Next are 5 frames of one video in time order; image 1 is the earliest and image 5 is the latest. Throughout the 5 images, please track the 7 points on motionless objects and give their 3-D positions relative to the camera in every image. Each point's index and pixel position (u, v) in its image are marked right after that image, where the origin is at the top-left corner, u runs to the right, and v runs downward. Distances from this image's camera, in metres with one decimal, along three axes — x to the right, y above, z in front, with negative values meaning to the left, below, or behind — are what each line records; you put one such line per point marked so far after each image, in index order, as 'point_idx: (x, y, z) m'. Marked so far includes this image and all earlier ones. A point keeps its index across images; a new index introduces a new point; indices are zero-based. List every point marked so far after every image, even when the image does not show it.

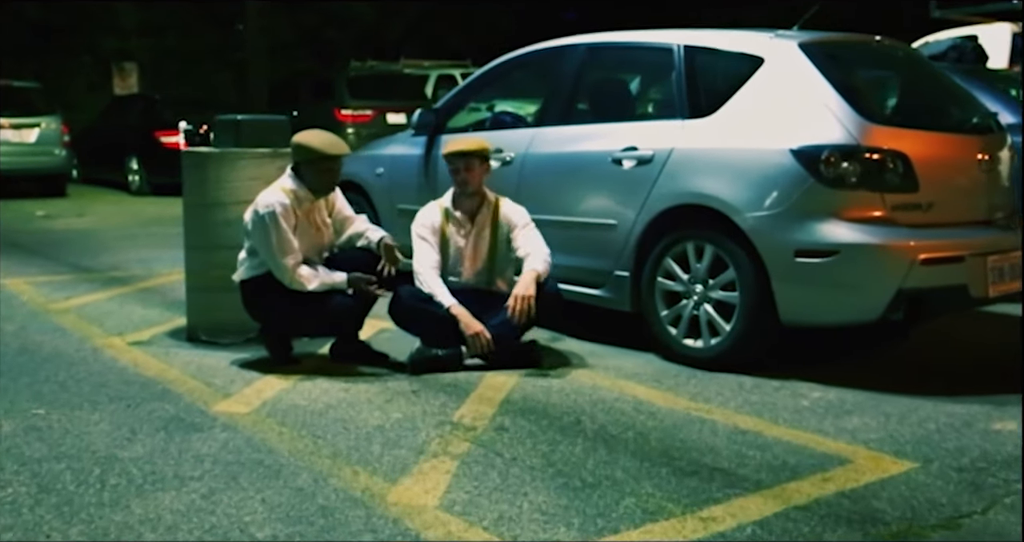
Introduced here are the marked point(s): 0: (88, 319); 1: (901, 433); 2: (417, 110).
0: (-2.8, -0.3, +6.8) m
1: (+1.7, -0.7, +4.4) m
2: (-0.7, +1.2, +7.5) m
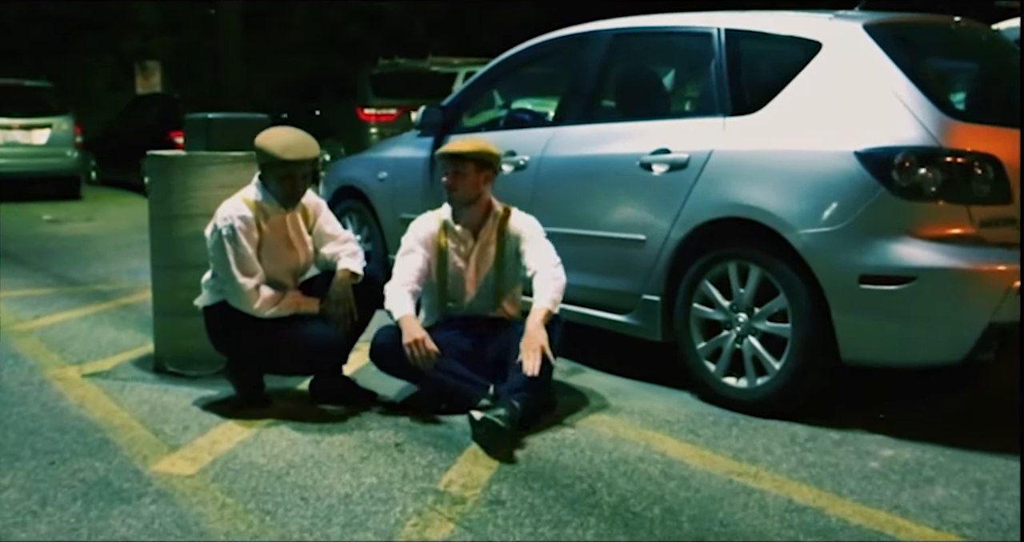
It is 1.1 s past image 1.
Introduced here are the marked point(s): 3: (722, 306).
0: (-2.8, -0.4, +6.1) m
1: (+1.7, -0.8, +3.5) m
2: (-0.6, +1.1, +6.7) m
3: (+1.0, -0.2, +4.9) m
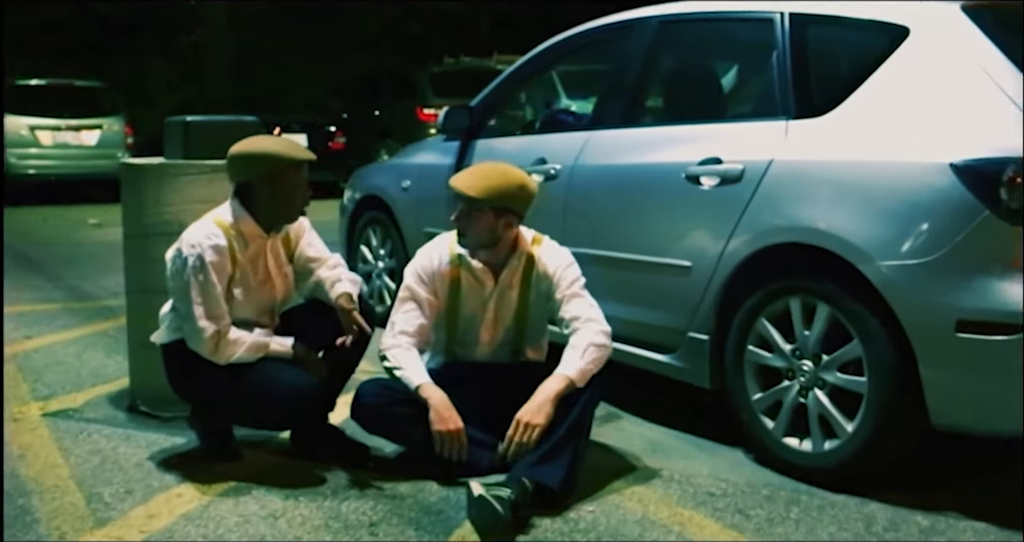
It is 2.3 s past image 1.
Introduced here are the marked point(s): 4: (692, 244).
0: (-2.6, -0.5, +5.5) m
1: (+1.6, -1.0, +2.5) m
2: (-0.4, +1.0, +5.9) m
3: (+1.1, -0.3, +4.0) m
4: (+0.8, +0.1, +4.4) m
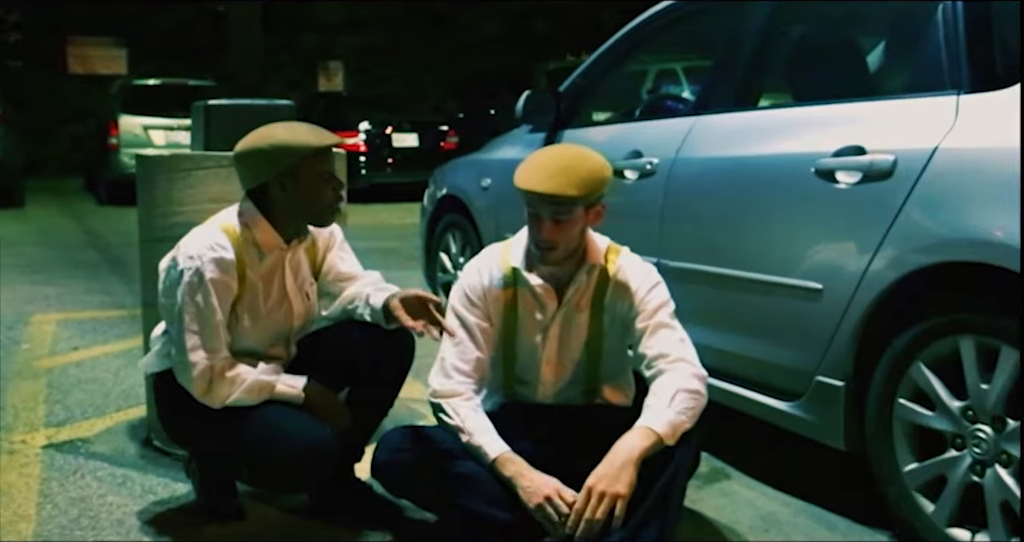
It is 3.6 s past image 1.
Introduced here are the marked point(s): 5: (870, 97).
0: (-2.2, -0.6, +4.9) m
1: (+1.6, -1.1, +1.4) m
2: (+0.1, +0.9, +5.0) m
3: (+1.2, -0.4, +2.9) m
4: (+1.0, 0.0, +3.3) m
5: (+1.2, +0.6, +3.5) m
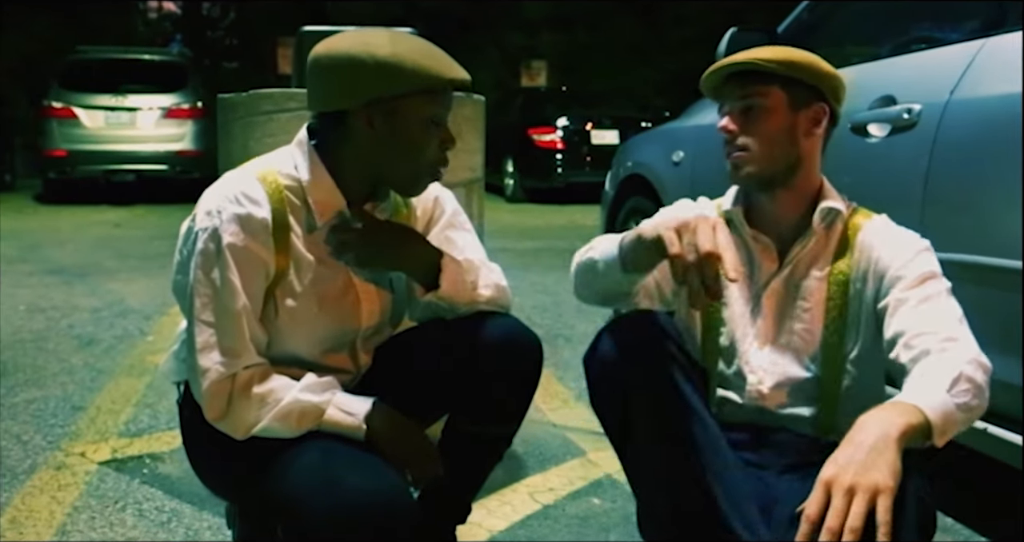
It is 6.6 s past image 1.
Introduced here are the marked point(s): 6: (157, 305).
0: (-1.5, -0.5, +4.1) m
1: (+1.6, -1.0, 0.0) m
2: (+0.8, +0.9, +3.8) m
3: (+1.5, -0.4, +1.5) m
4: (+1.4, +0.1, +2.0) m
5: (+1.6, +0.6, +2.1) m
6: (-2.1, -0.2, +6.2) m
